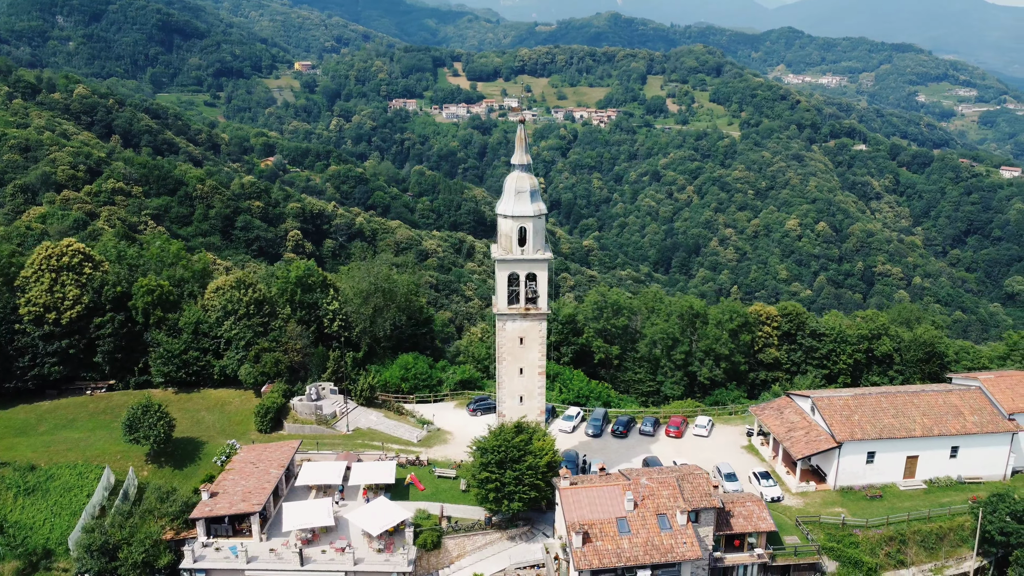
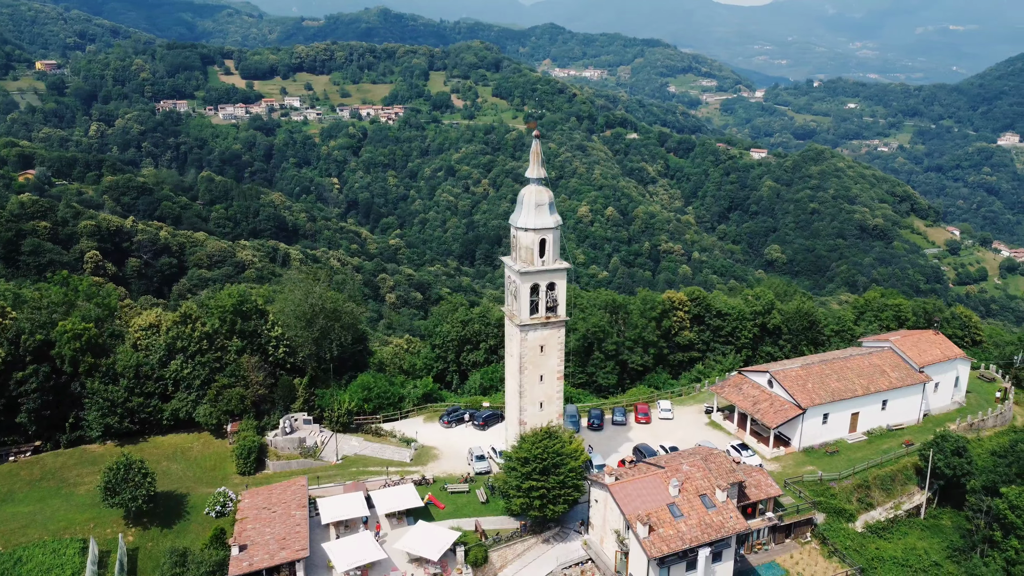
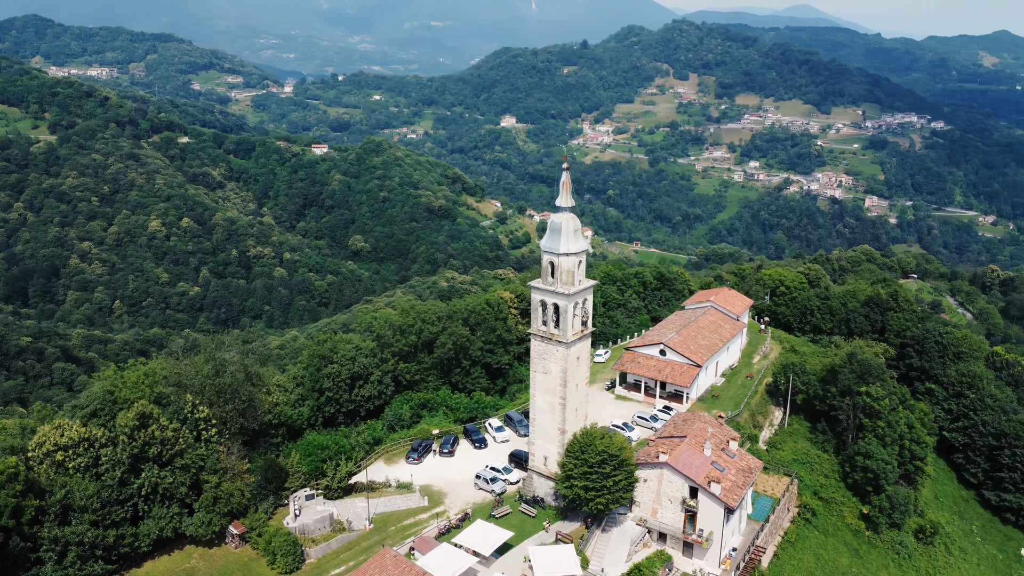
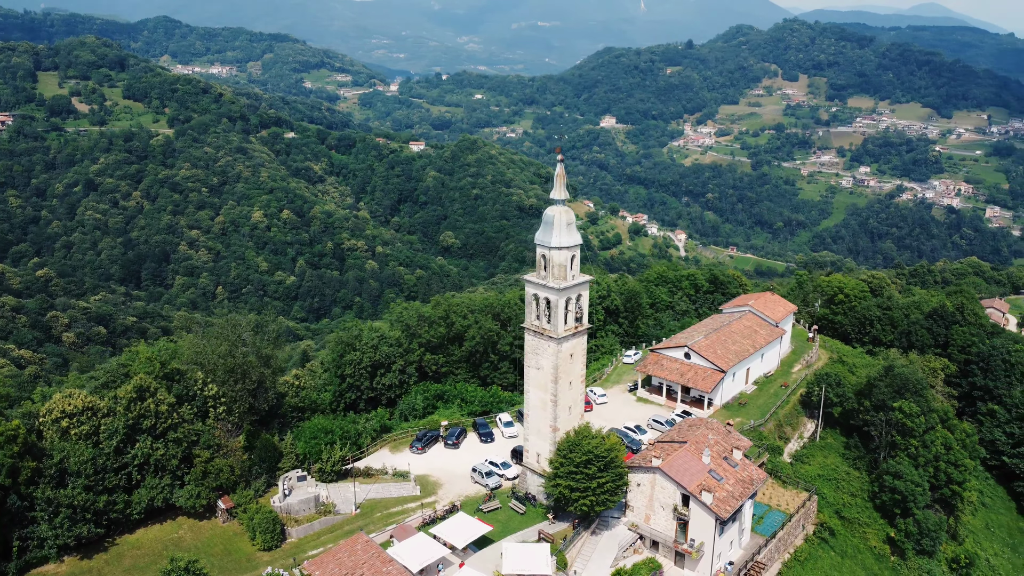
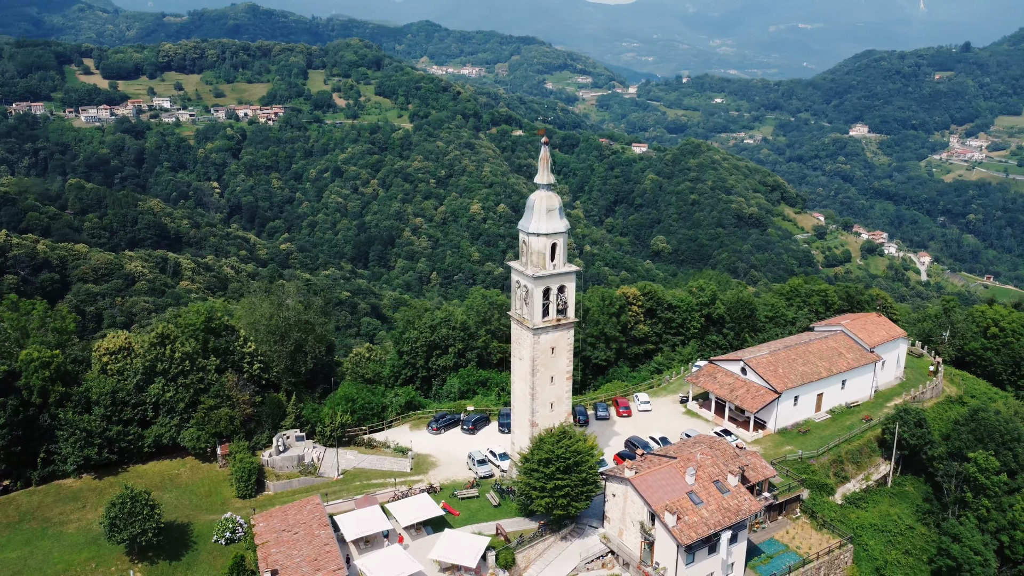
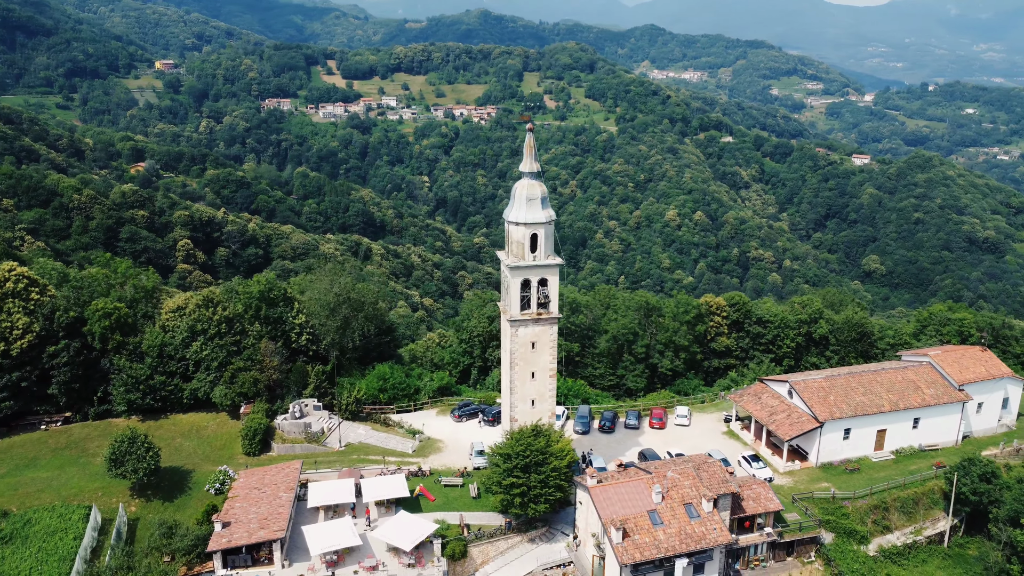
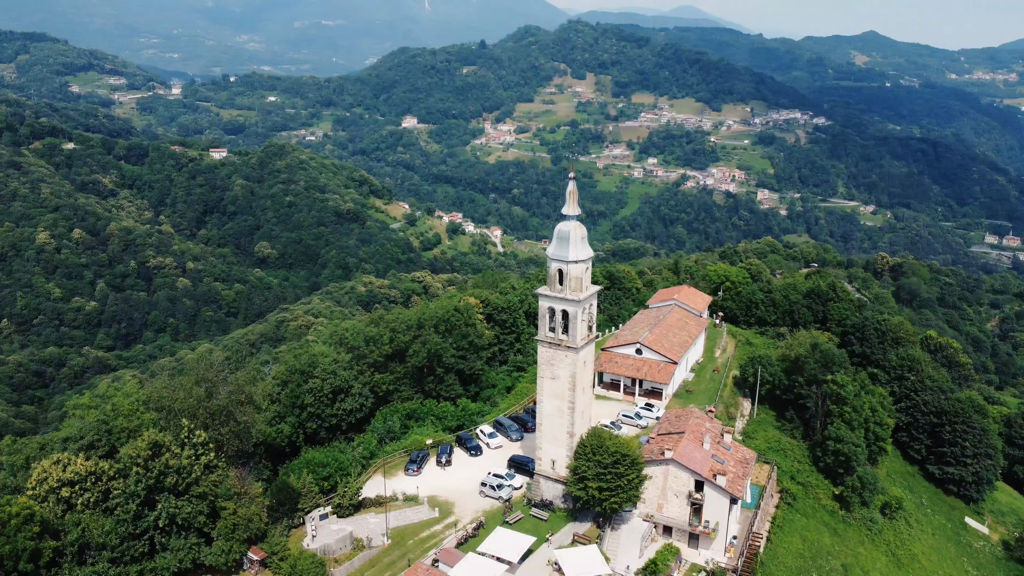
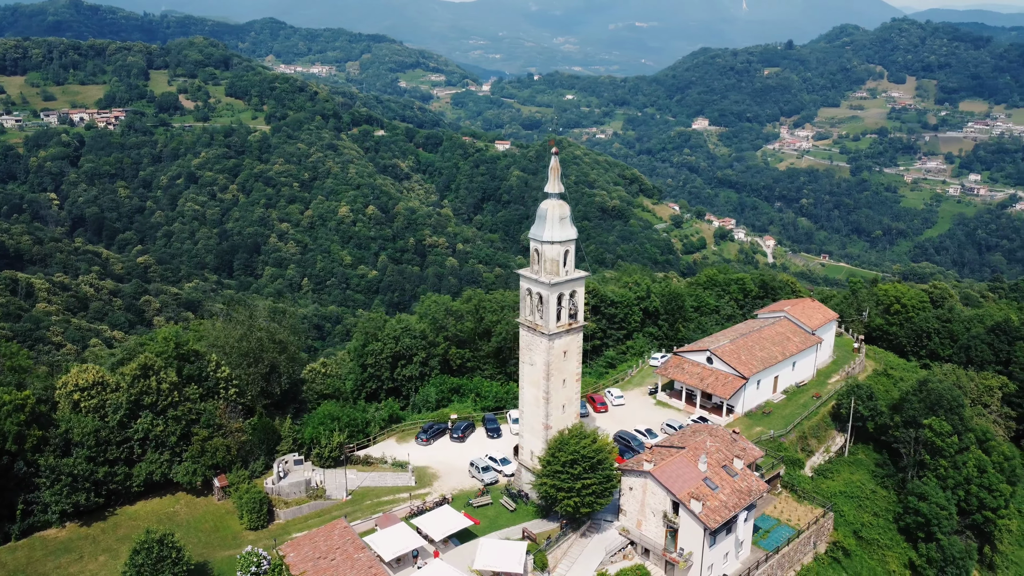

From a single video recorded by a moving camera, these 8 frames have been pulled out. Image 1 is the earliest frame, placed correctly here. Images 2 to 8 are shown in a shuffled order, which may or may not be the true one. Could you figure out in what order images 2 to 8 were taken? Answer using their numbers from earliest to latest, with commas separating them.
6, 2, 5, 8, 4, 3, 7
